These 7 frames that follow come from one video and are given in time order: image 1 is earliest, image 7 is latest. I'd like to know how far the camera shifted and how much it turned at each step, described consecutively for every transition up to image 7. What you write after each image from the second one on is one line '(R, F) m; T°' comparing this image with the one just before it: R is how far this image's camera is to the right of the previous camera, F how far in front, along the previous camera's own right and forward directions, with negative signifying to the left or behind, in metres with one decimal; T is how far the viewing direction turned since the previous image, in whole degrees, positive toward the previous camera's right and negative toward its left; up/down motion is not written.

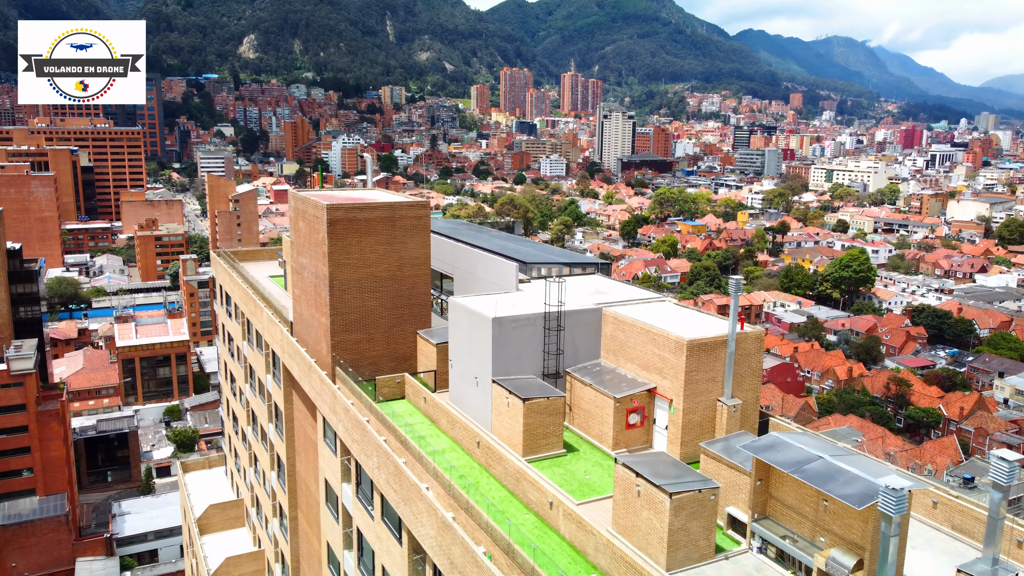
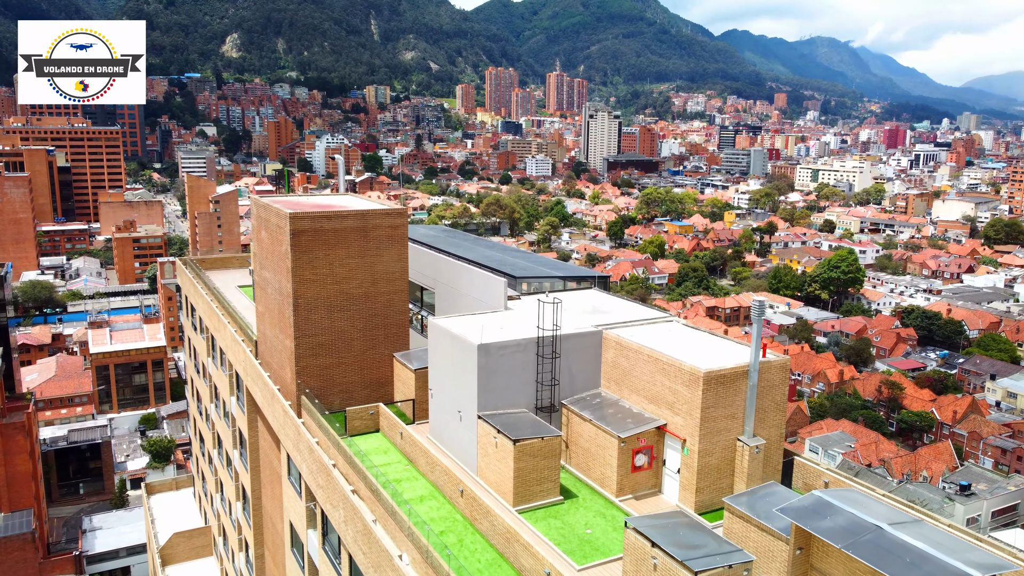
(0.0, +0.6) m; +1°
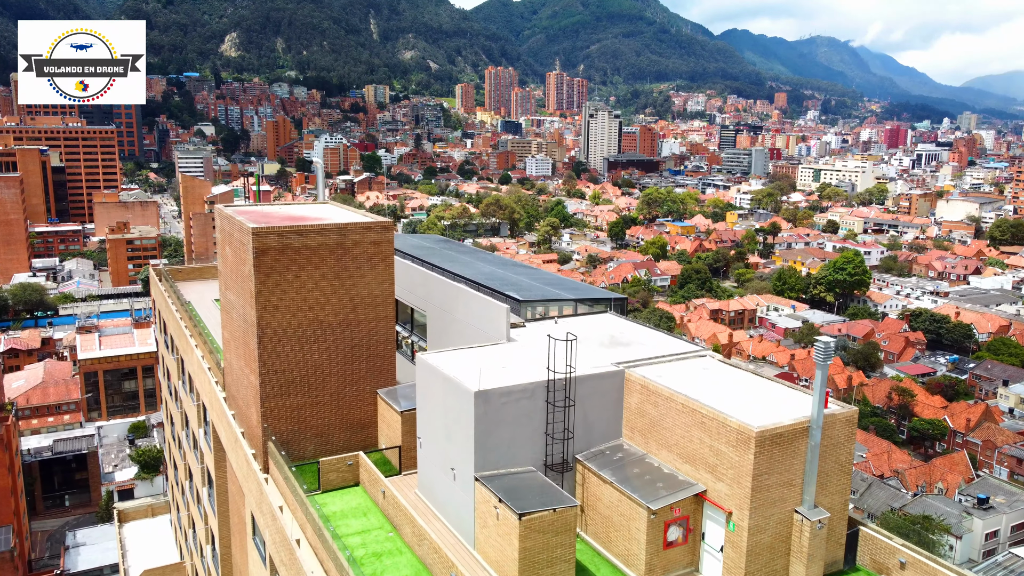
(0.0, +0.8) m; 0°
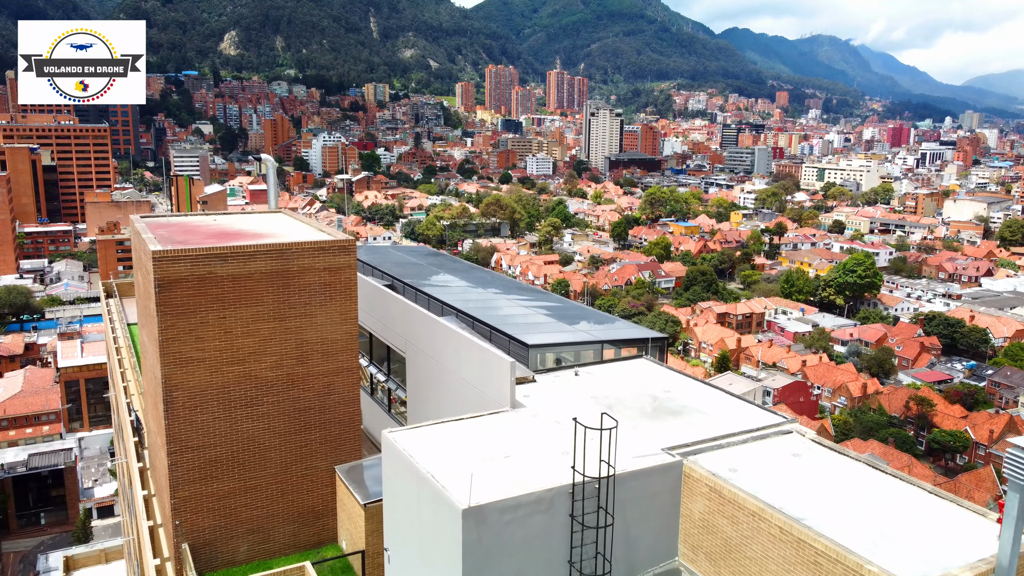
(0.0, +1.2) m; 0°
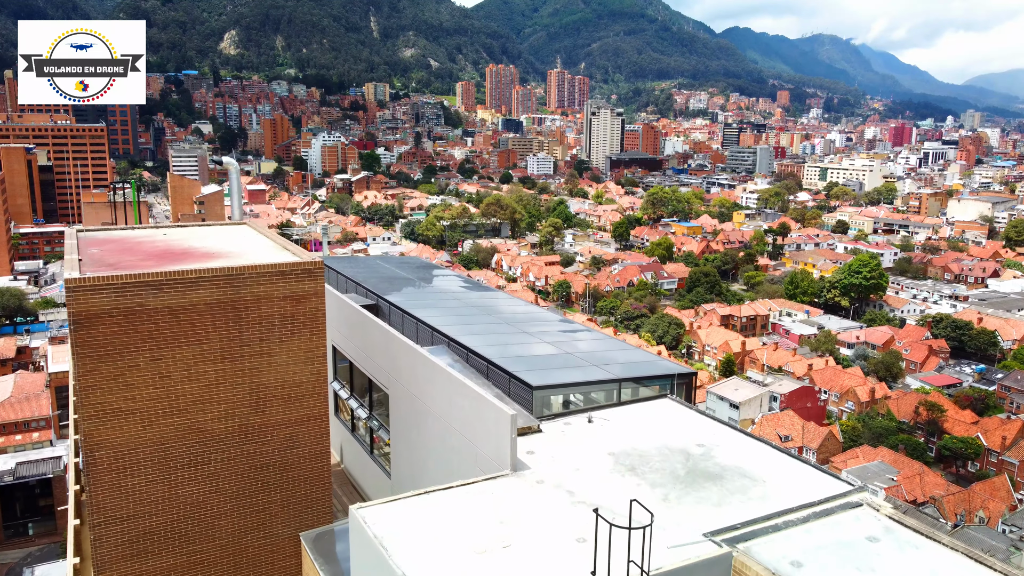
(0.0, +0.6) m; 0°
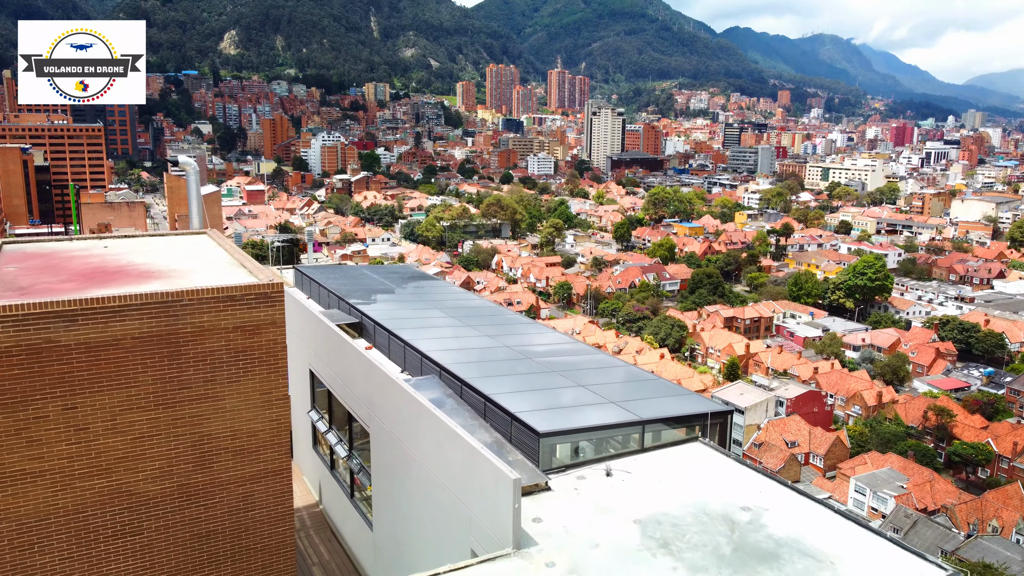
(0.0, +0.5) m; 0°
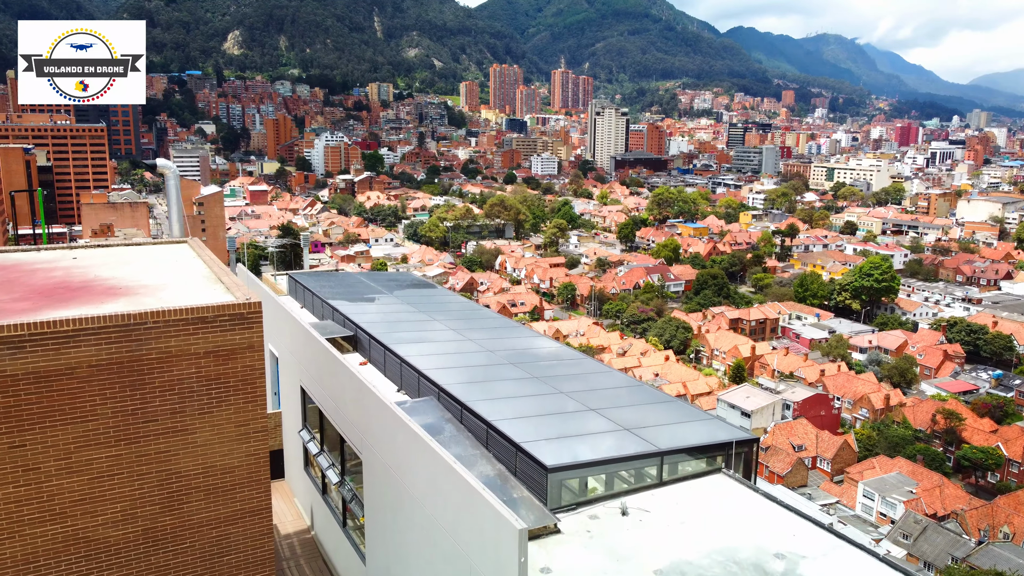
(0.0, +0.2) m; 0°
